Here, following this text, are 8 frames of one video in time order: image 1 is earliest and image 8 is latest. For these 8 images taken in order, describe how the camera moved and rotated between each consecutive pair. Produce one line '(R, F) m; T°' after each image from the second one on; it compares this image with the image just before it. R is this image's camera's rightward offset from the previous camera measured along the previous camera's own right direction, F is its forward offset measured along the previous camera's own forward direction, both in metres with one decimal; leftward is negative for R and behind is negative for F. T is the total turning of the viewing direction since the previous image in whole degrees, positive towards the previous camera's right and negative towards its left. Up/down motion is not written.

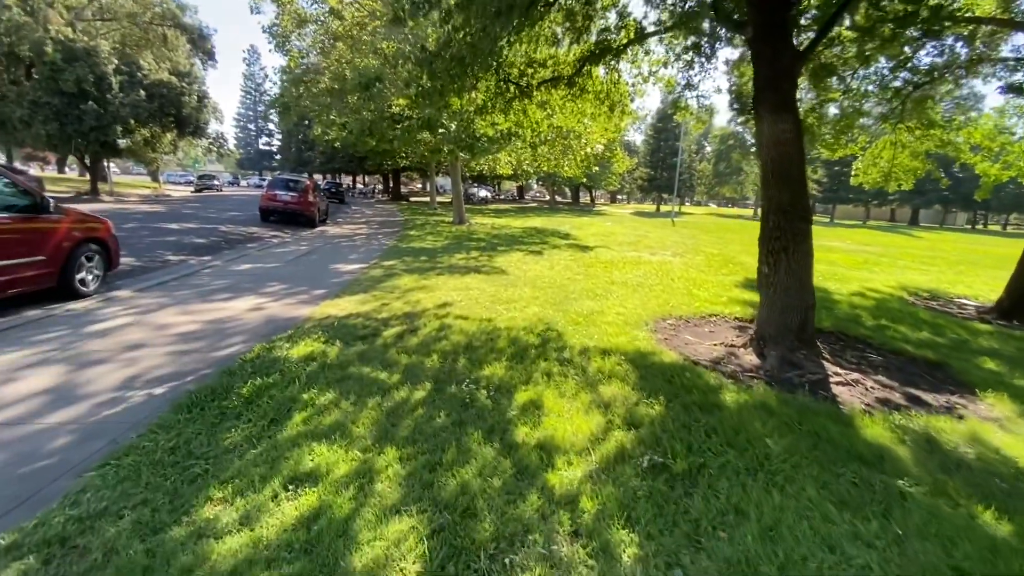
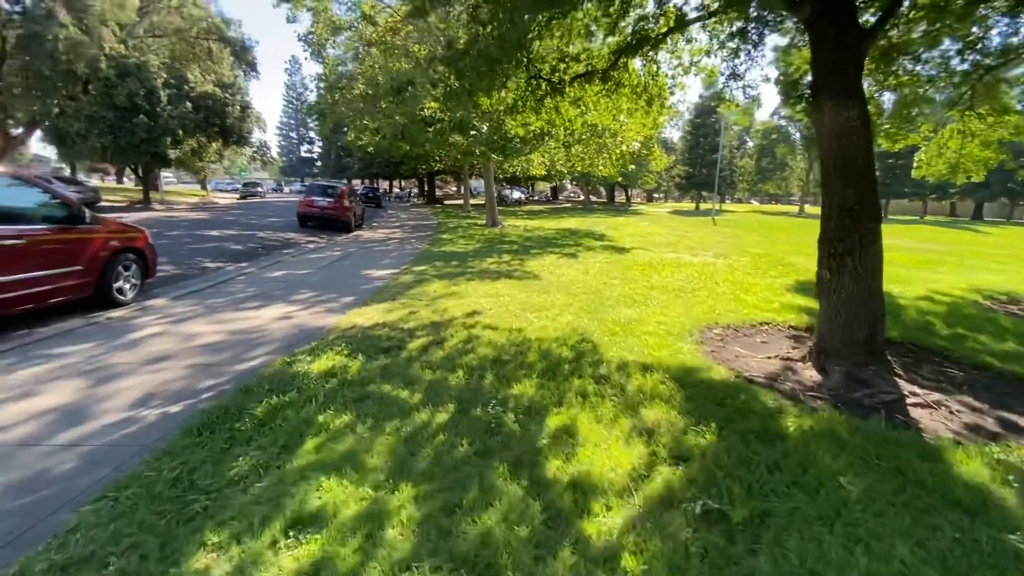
(0.0, +0.3) m; -4°
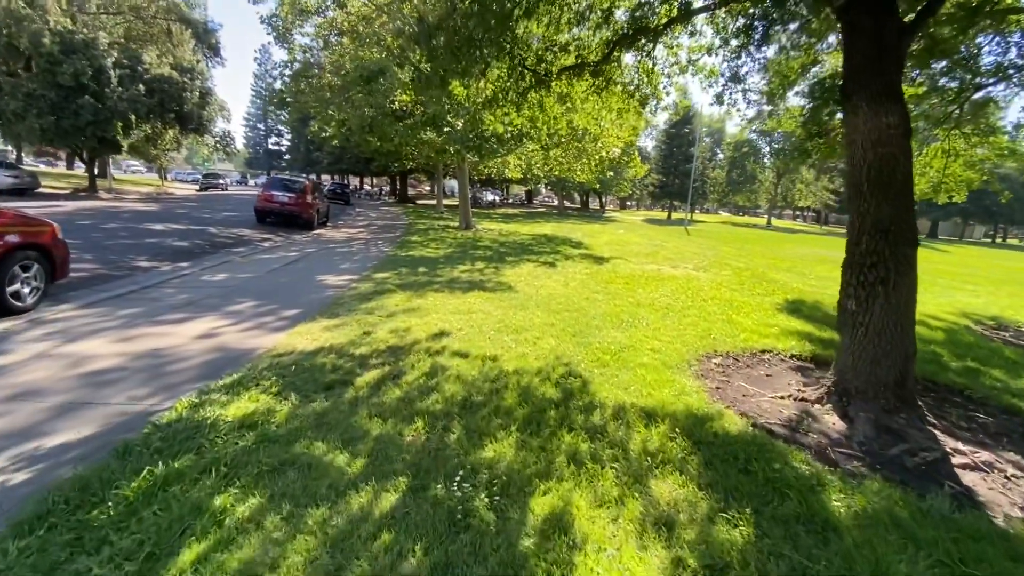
(0.0, +0.9) m; +3°
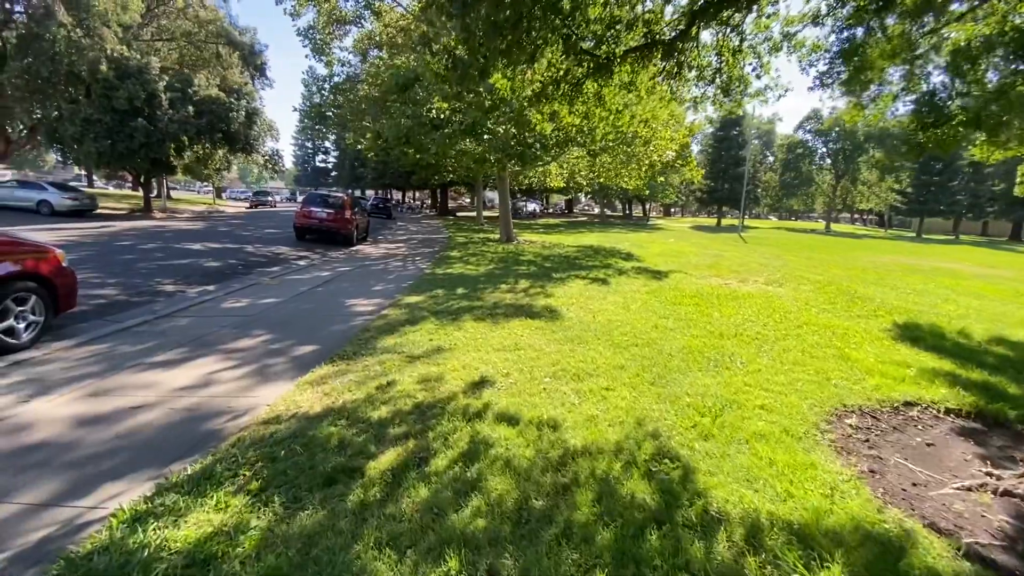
(-0.2, +1.2) m; -5°
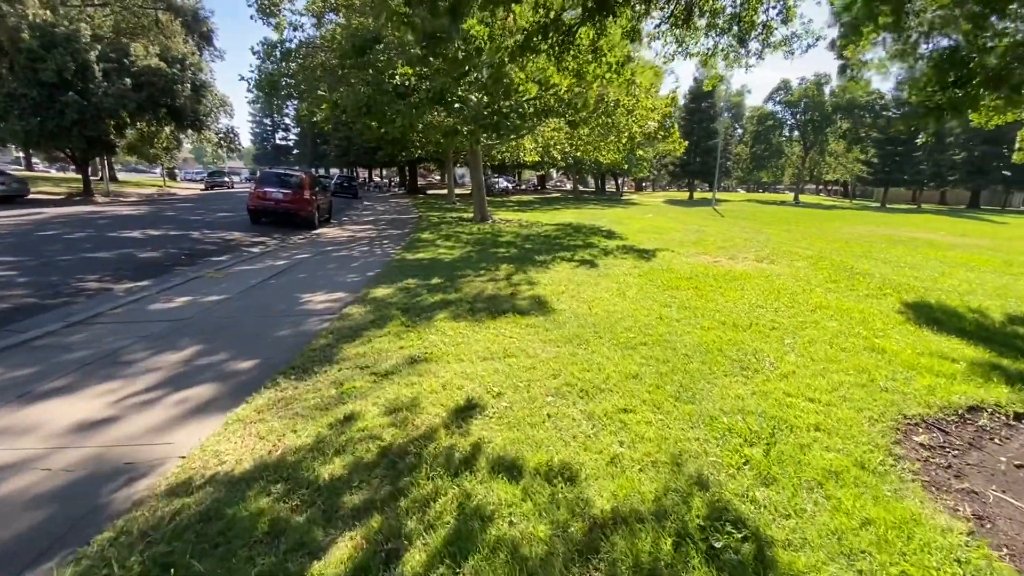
(-0.1, +0.9) m; +3°
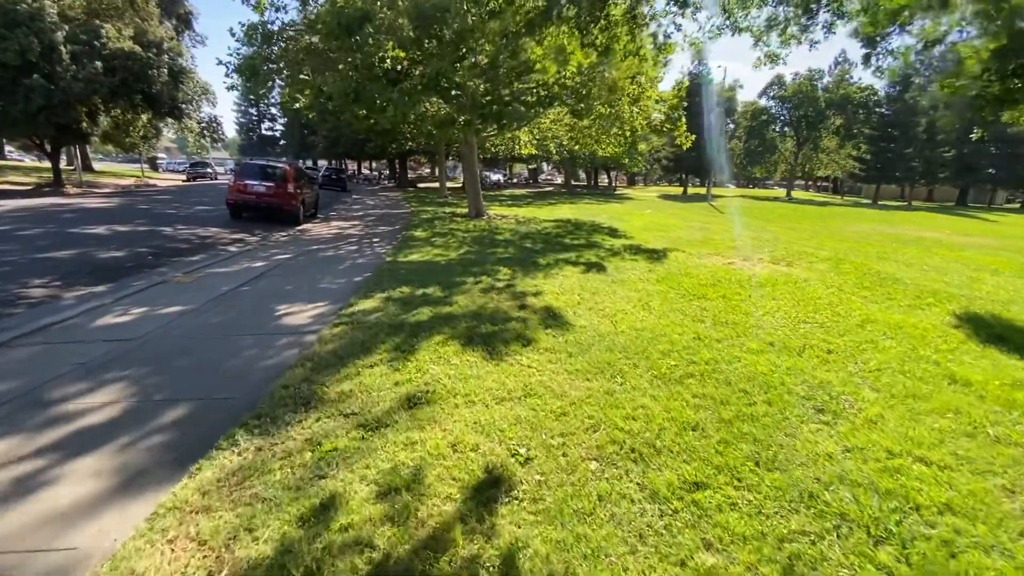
(-0.2, +0.9) m; +1°
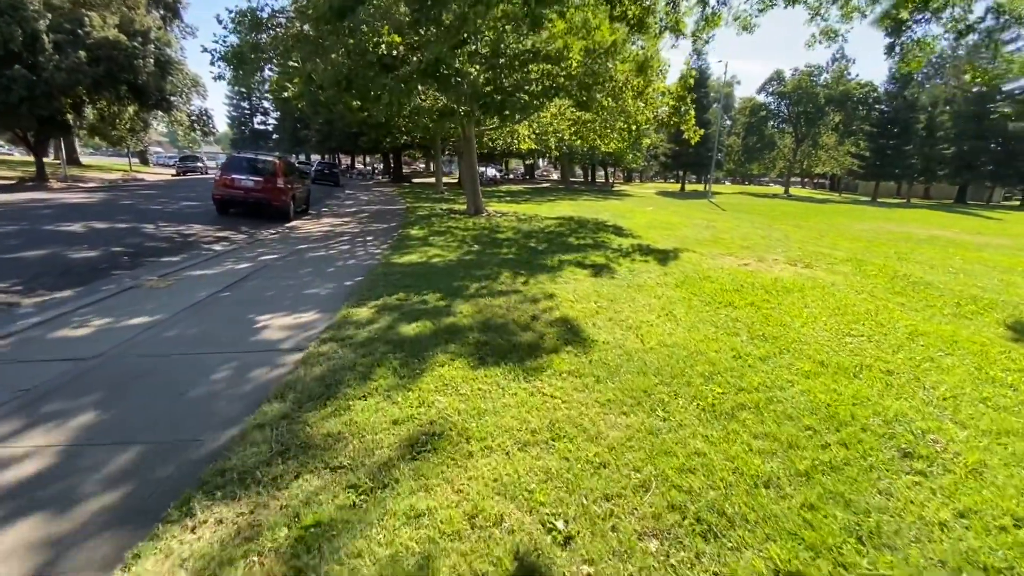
(-0.2, +0.6) m; +1°
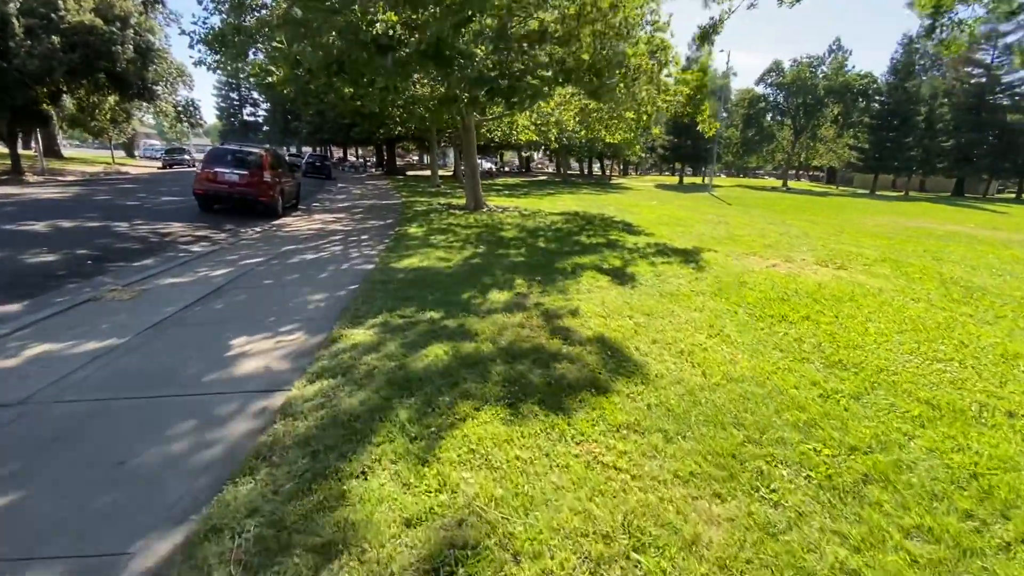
(-0.3, +0.9) m; +1°
